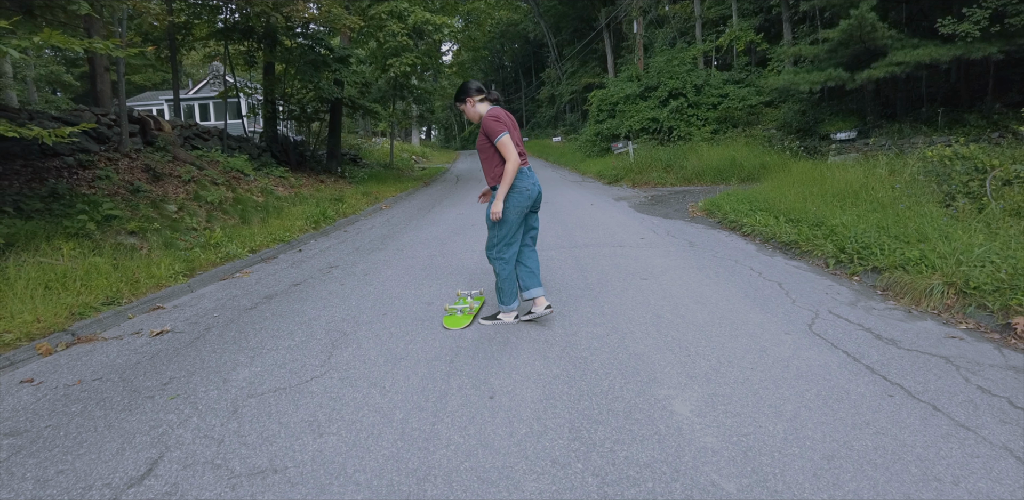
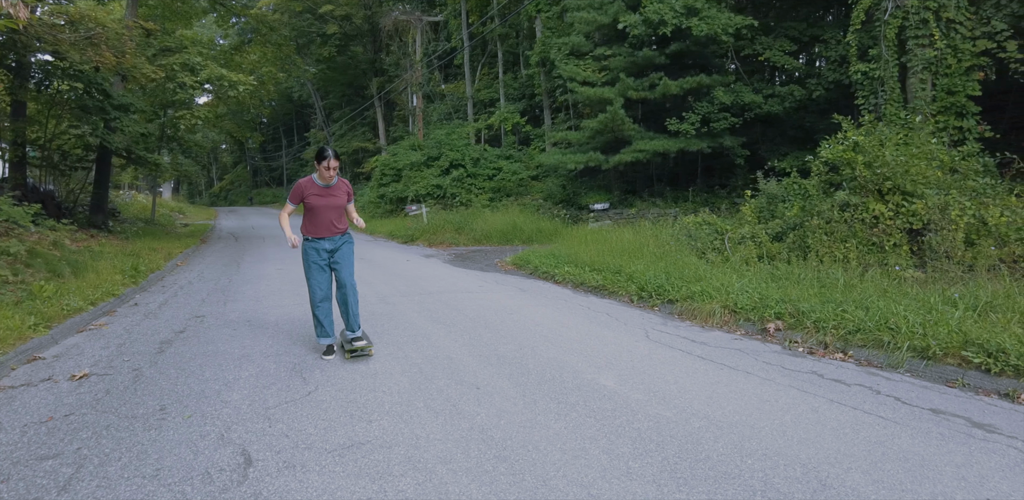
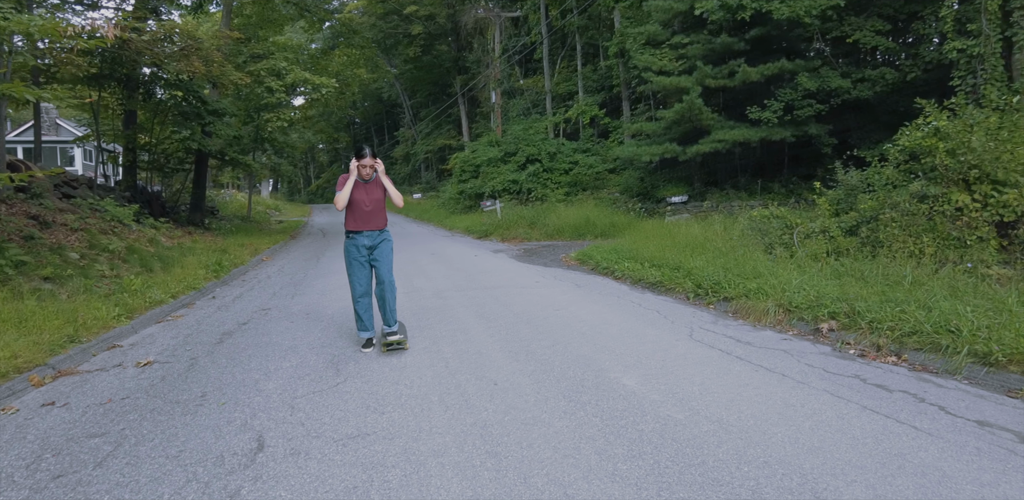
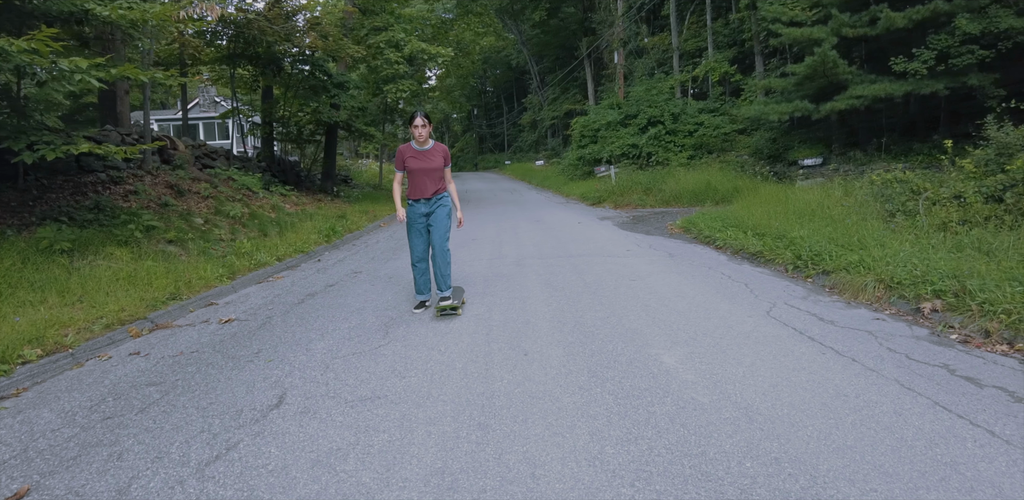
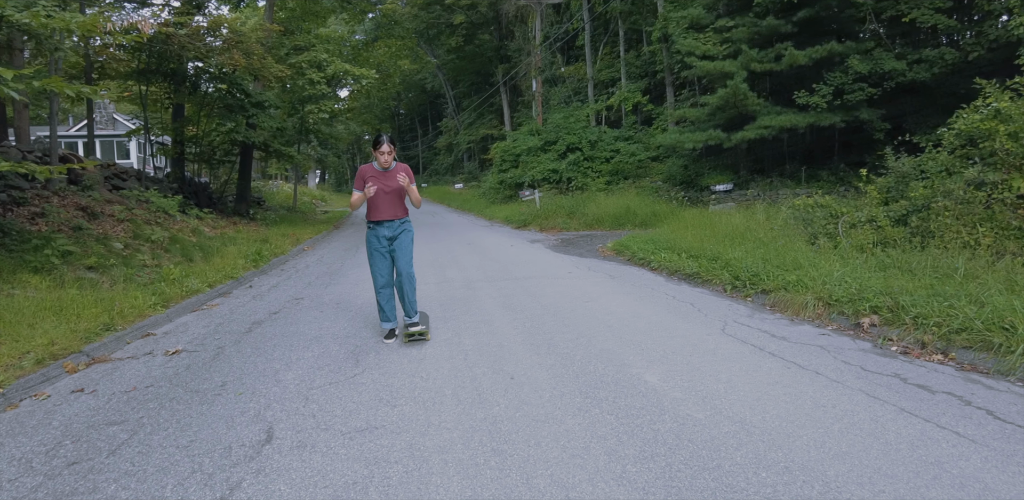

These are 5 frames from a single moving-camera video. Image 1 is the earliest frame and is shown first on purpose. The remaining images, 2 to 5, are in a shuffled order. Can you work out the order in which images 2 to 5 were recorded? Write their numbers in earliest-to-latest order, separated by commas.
4, 5, 3, 2
